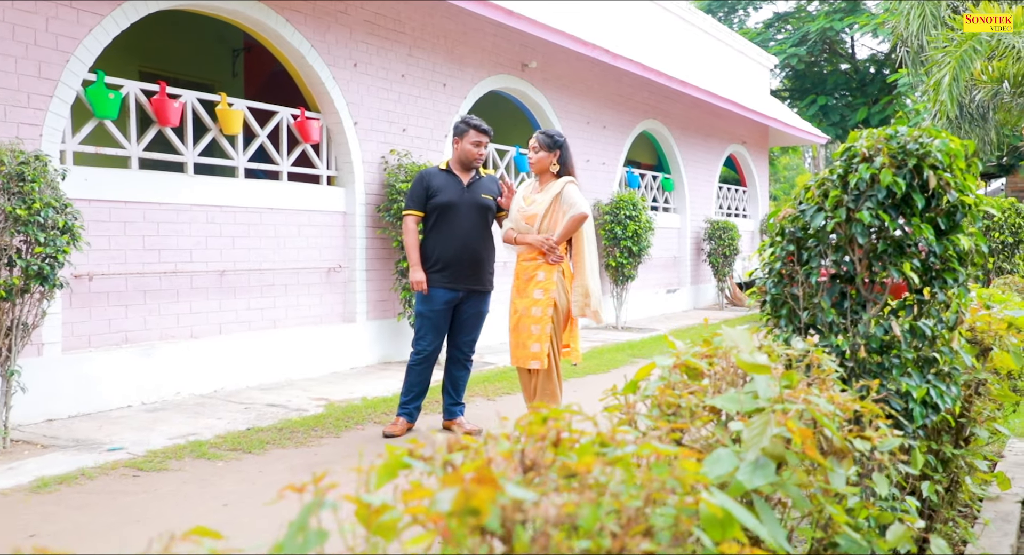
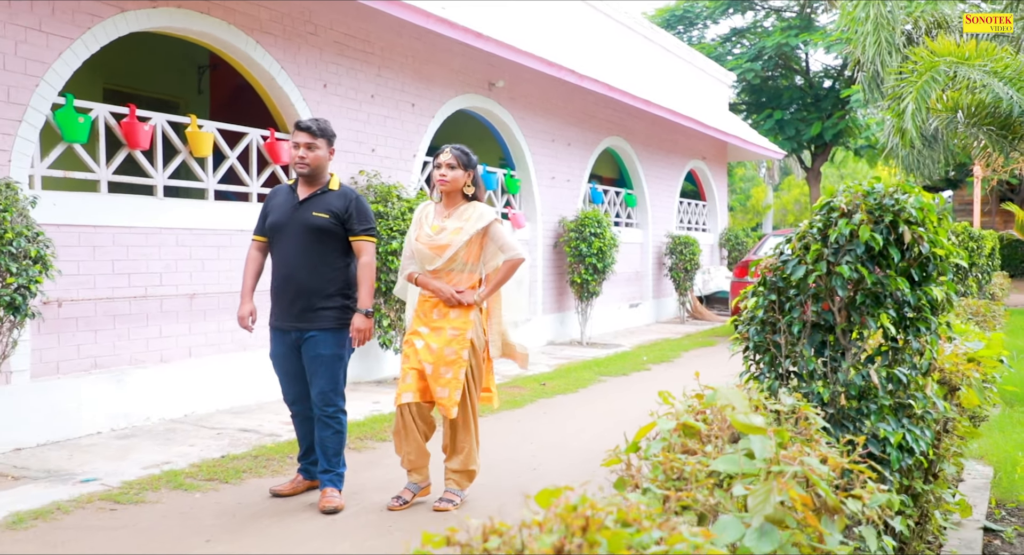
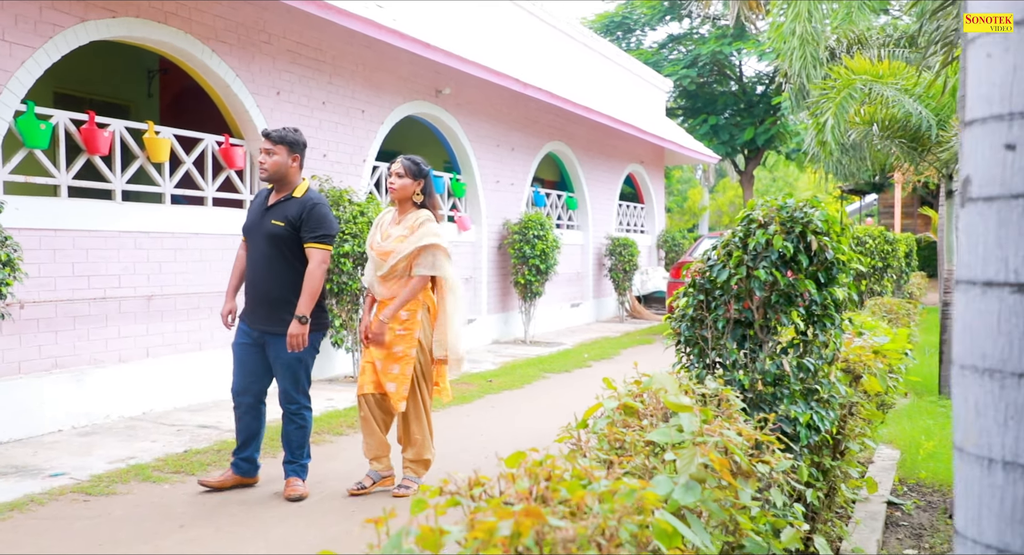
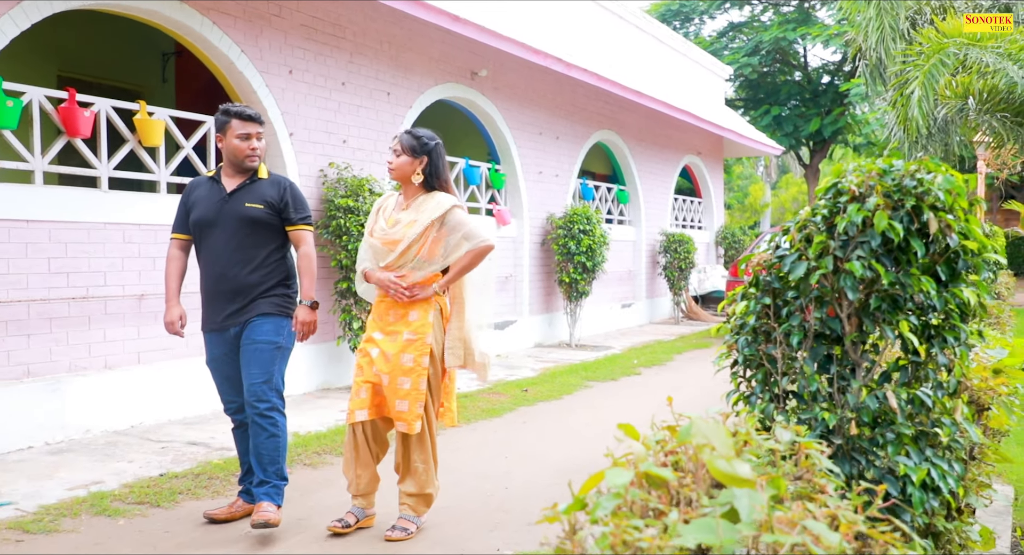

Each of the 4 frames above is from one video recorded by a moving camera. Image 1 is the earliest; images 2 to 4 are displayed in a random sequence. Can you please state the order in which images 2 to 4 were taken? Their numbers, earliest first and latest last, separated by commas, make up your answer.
4, 2, 3
